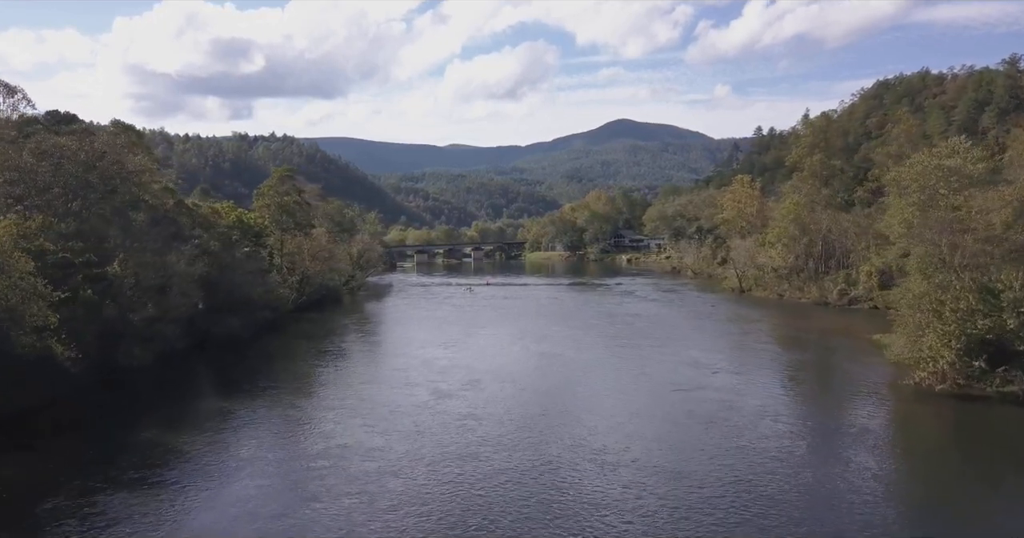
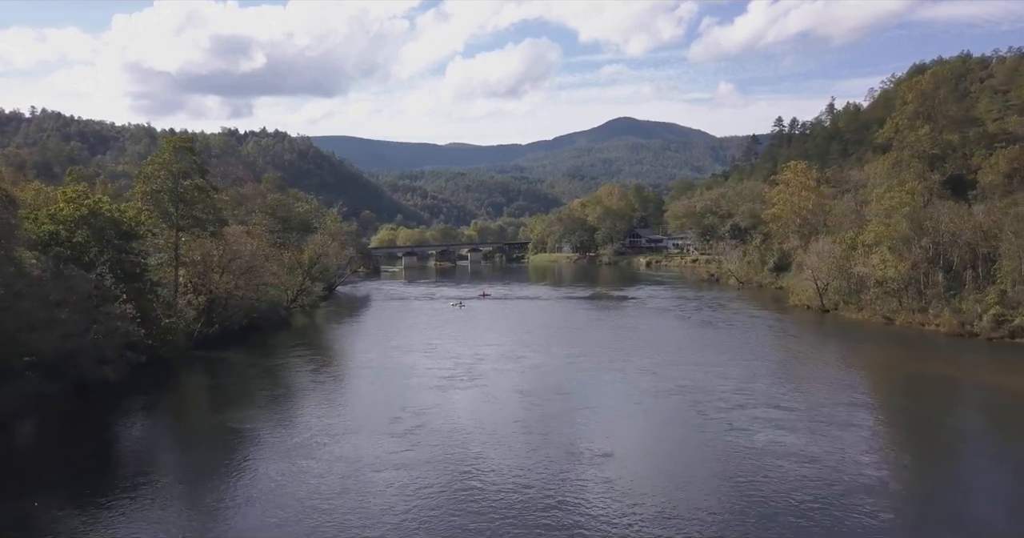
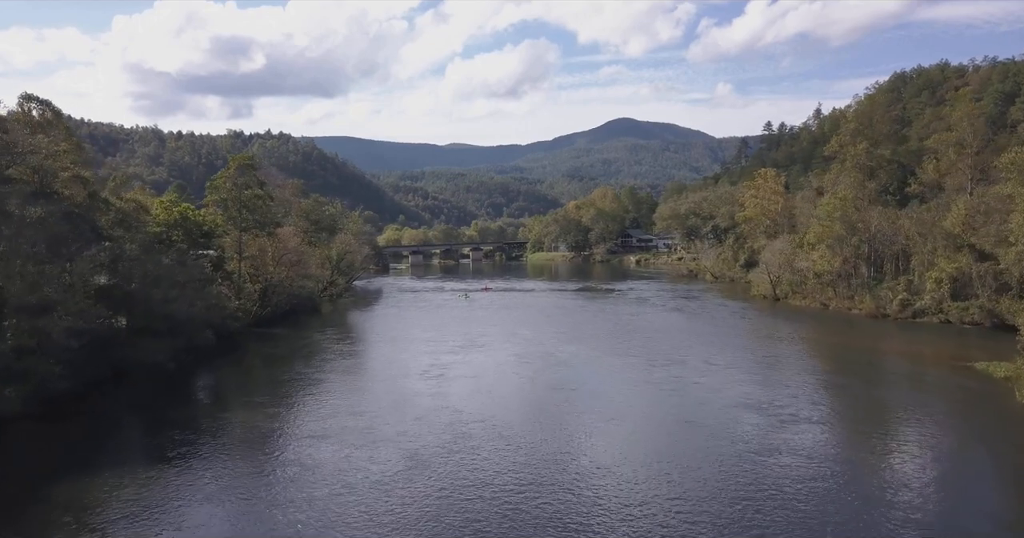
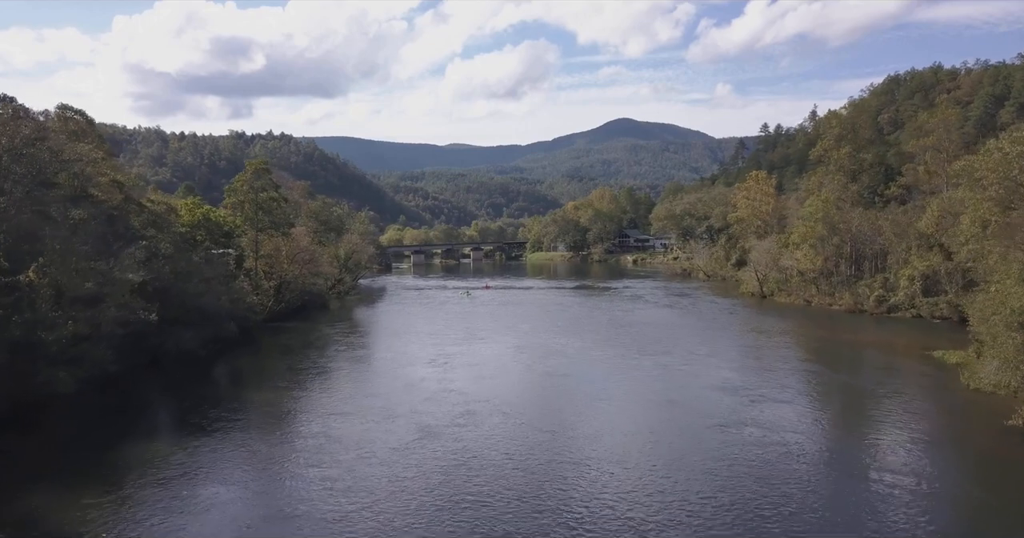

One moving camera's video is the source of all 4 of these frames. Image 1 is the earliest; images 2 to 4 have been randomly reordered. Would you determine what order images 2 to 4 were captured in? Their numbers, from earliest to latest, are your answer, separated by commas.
4, 3, 2
